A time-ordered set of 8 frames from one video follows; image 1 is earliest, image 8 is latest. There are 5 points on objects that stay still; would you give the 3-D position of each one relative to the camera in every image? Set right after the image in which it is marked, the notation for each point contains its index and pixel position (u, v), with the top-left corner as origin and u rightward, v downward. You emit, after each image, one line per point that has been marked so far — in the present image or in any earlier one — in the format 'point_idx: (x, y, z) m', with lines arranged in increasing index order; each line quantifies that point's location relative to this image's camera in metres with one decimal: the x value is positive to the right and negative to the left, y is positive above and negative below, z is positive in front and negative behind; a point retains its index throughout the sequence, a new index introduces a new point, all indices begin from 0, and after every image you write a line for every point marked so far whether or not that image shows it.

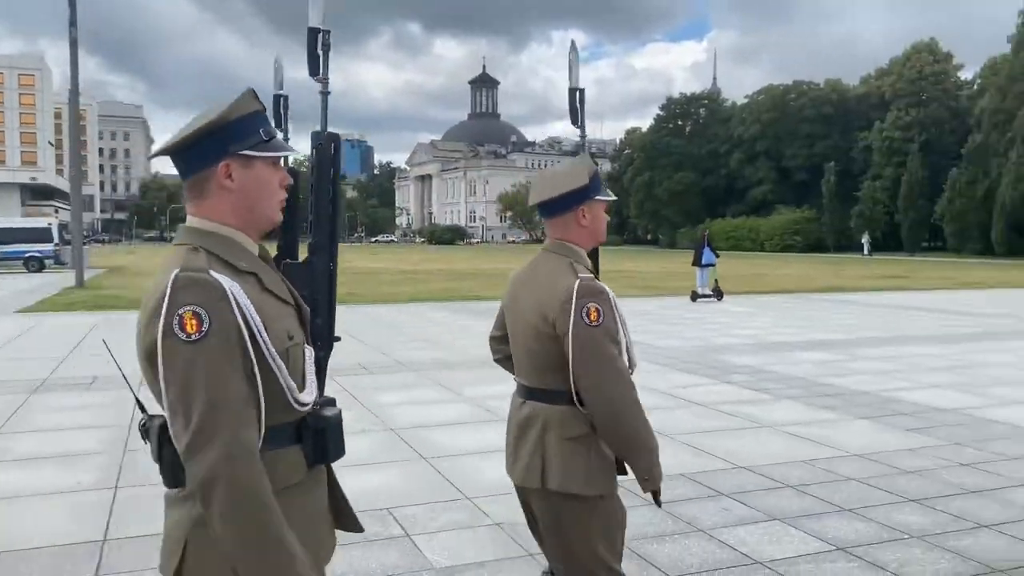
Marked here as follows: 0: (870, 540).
0: (+1.8, -1.3, +4.3) m
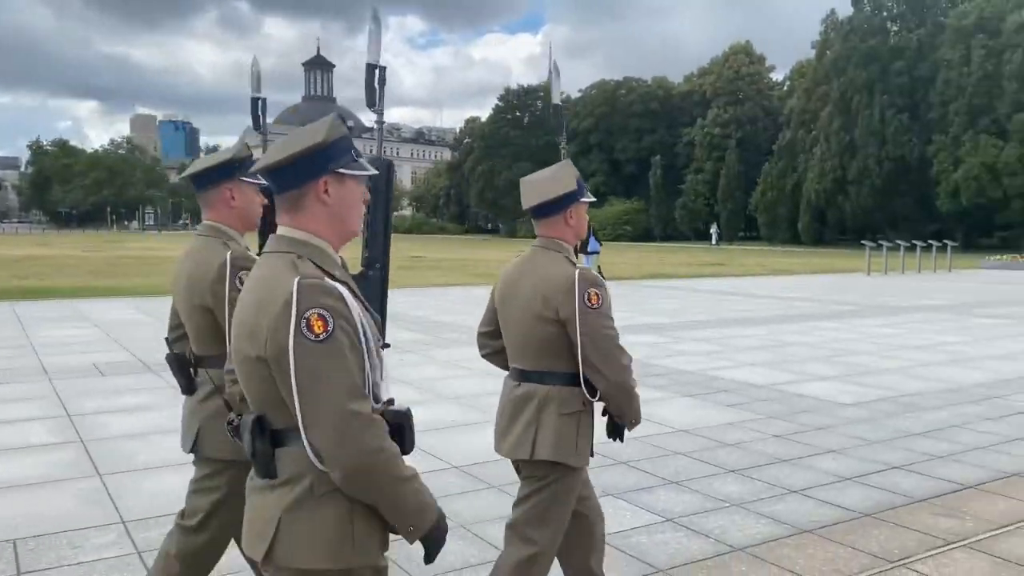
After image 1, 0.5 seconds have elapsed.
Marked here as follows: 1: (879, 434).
0: (+1.0, -1.2, +4.5) m
1: (+2.8, -1.1, +6.4) m
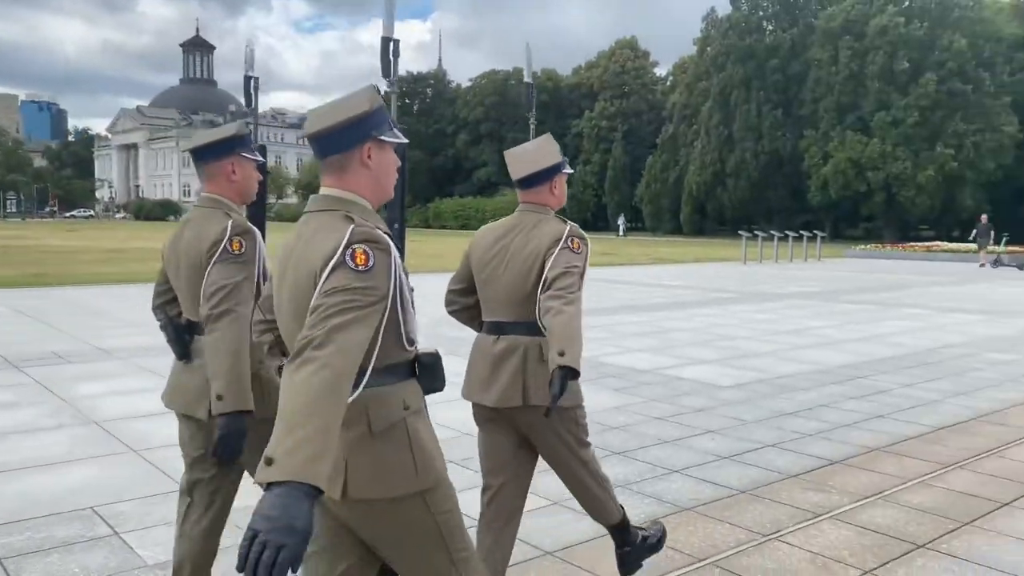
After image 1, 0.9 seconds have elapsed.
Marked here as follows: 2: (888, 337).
0: (+0.4, -1.1, +4.6) m
1: (+1.9, -1.0, +6.7) m
2: (+4.9, -0.6, +11.1) m
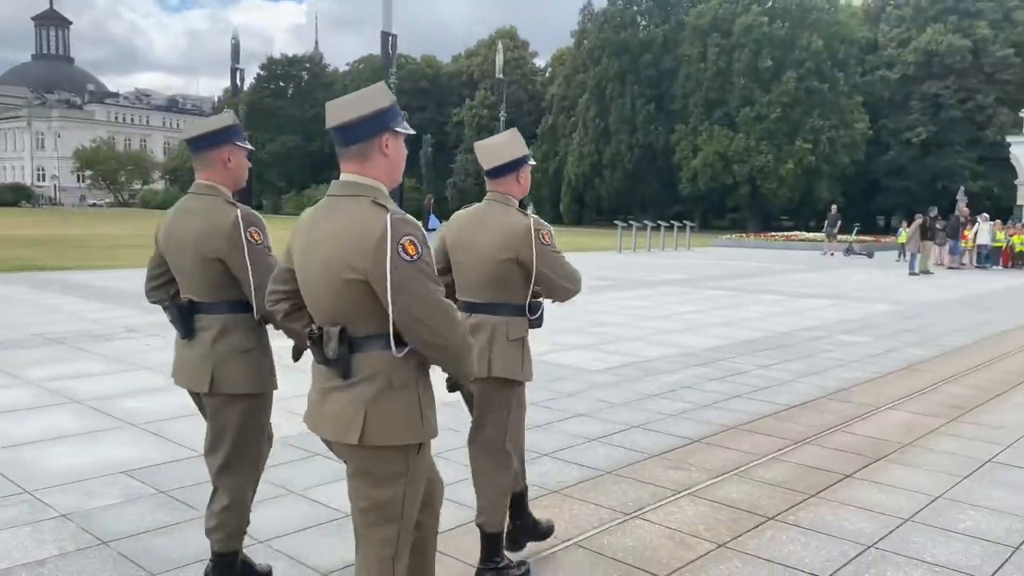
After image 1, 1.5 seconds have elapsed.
0: (-0.3, -1.0, +4.6) m
1: (+0.9, -0.9, +6.8) m
2: (+3.3, -0.5, +11.7) m
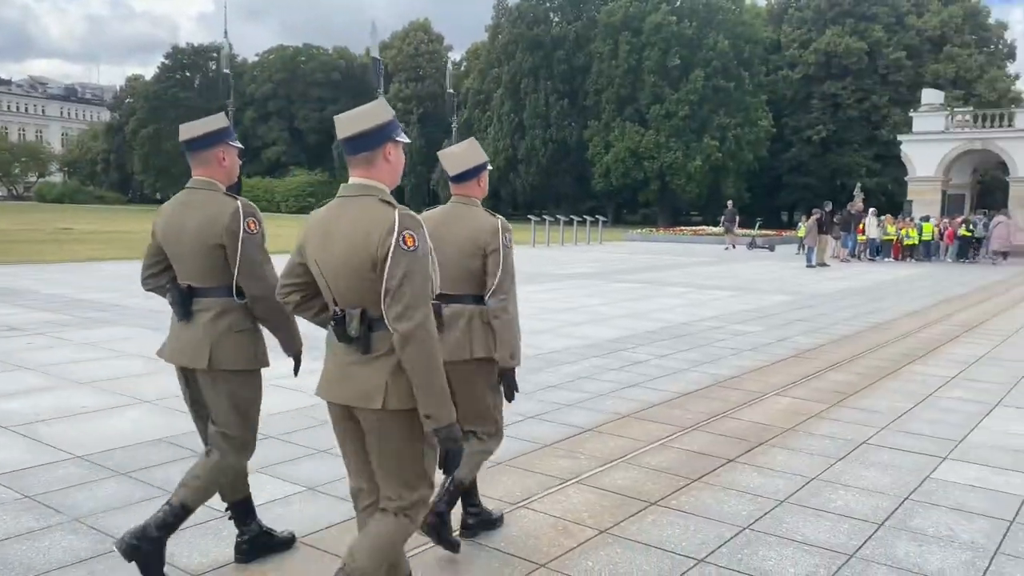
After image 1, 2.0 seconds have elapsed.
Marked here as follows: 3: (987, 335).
0: (-0.9, -1.0, +4.5) m
1: (+0.1, -0.8, +6.9) m
2: (+2.0, -0.4, +11.9) m
3: (+5.7, -0.6, +10.1) m
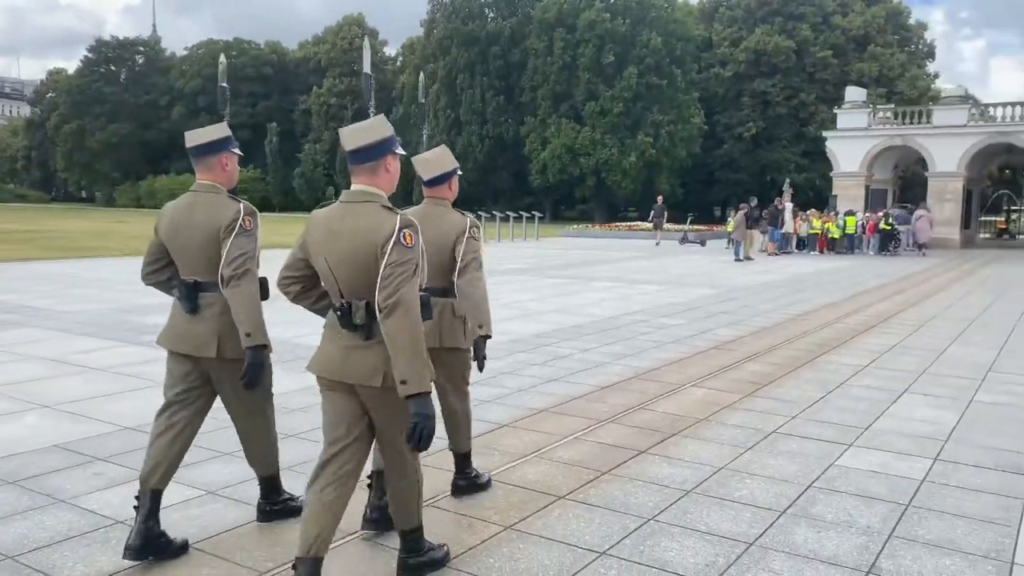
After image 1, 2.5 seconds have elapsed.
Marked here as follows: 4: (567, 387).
0: (-1.4, -1.0, +4.4) m
1: (-0.6, -0.8, +6.8) m
2: (+1.0, -0.3, +12.0) m
3: (+4.8, -0.5, +10.5) m
4: (+0.4, -0.8, +6.8) m
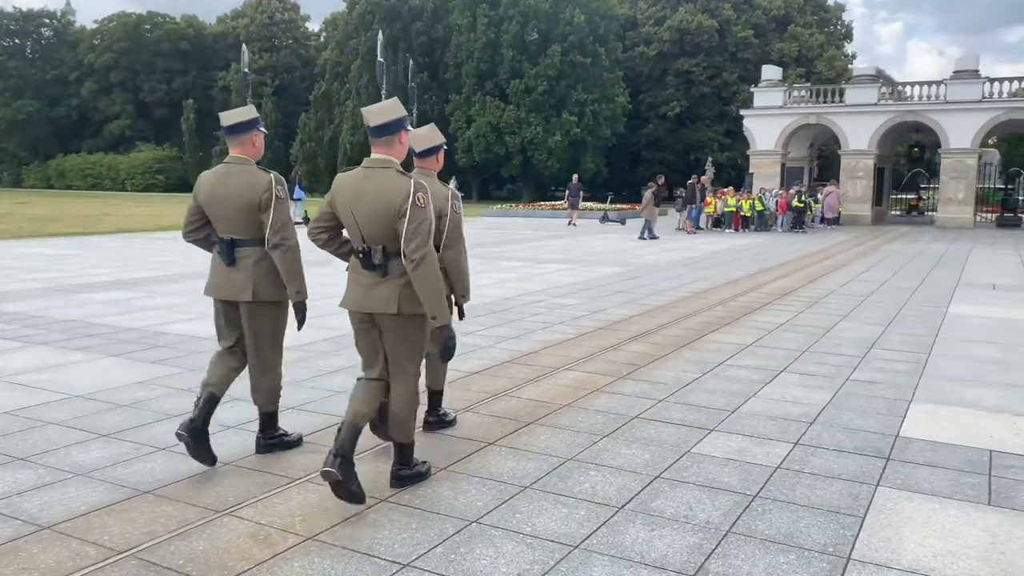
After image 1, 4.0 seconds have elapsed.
0: (-2.2, -0.9, +3.9) m
1: (-1.6, -0.6, +6.3) m
2: (-0.5, 0.0, +11.6) m
3: (+3.5, -0.2, +10.4) m
4: (-0.6, -0.6, +6.4) m
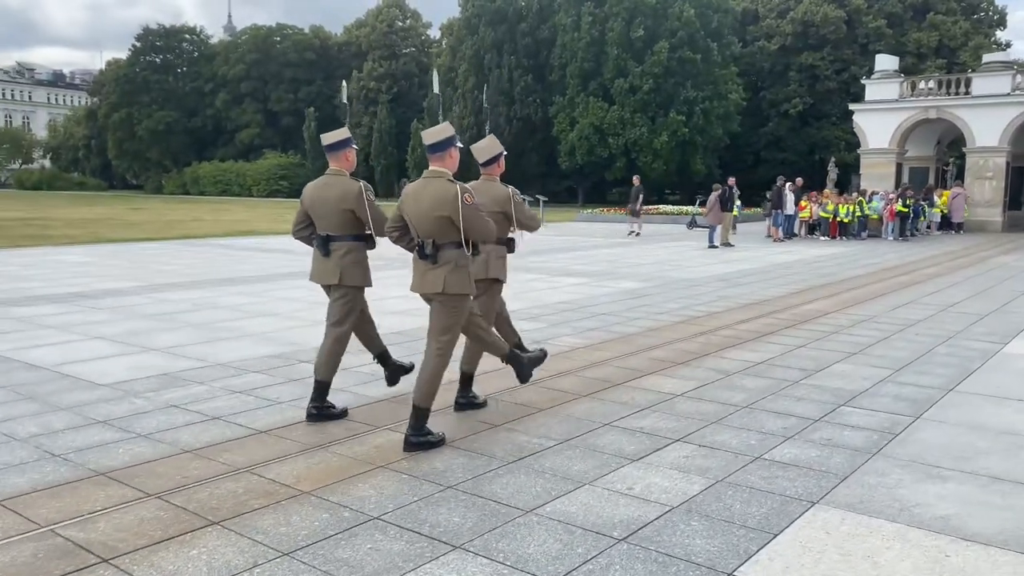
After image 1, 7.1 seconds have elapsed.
0: (-3.8, -1.1, +2.9) m
1: (-2.7, -0.8, +5.2) m
2: (-0.8, -0.2, +10.2) m
3: (+2.9, -0.4, +8.4) m
4: (-1.7, -0.8, +5.1) m
